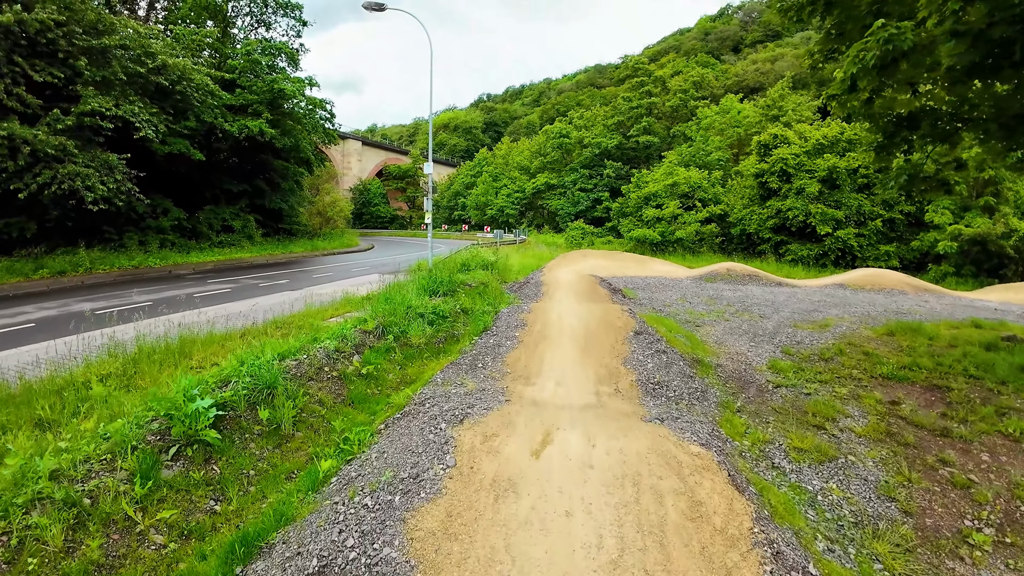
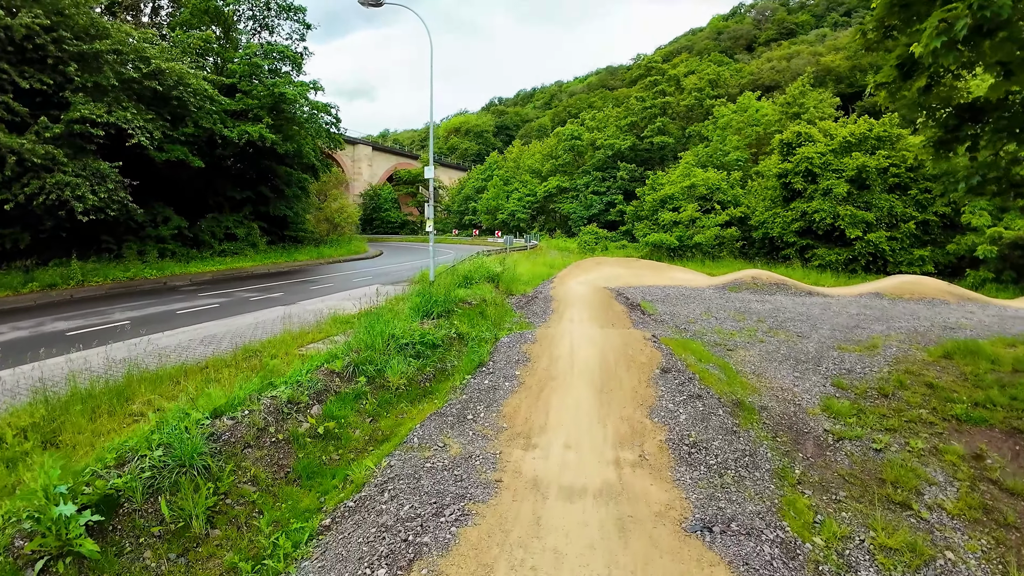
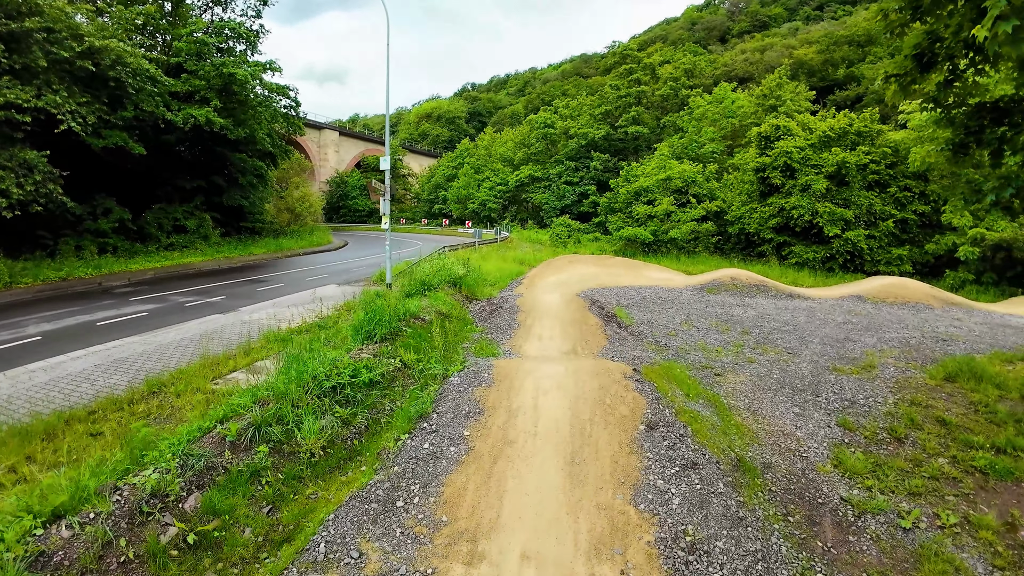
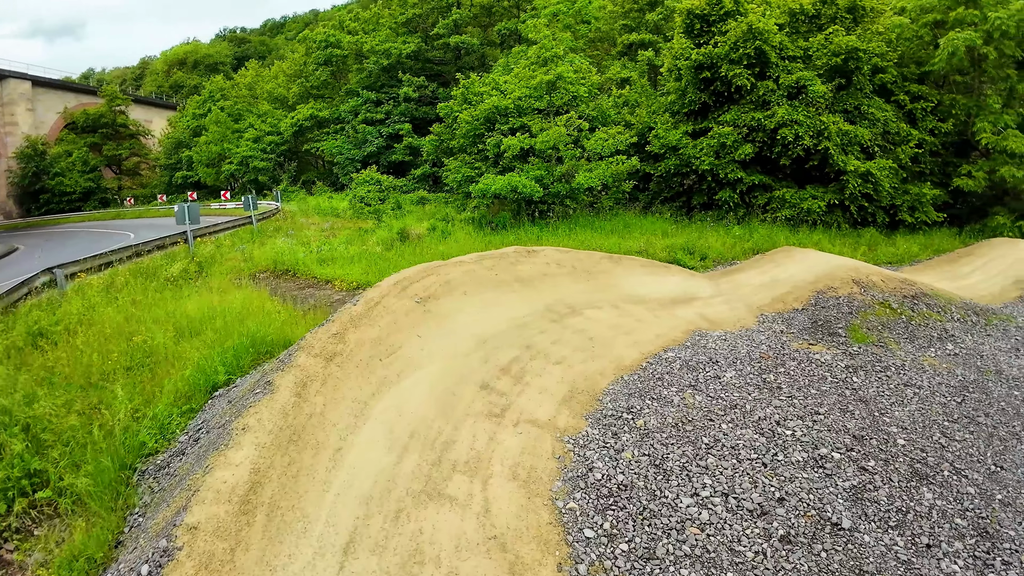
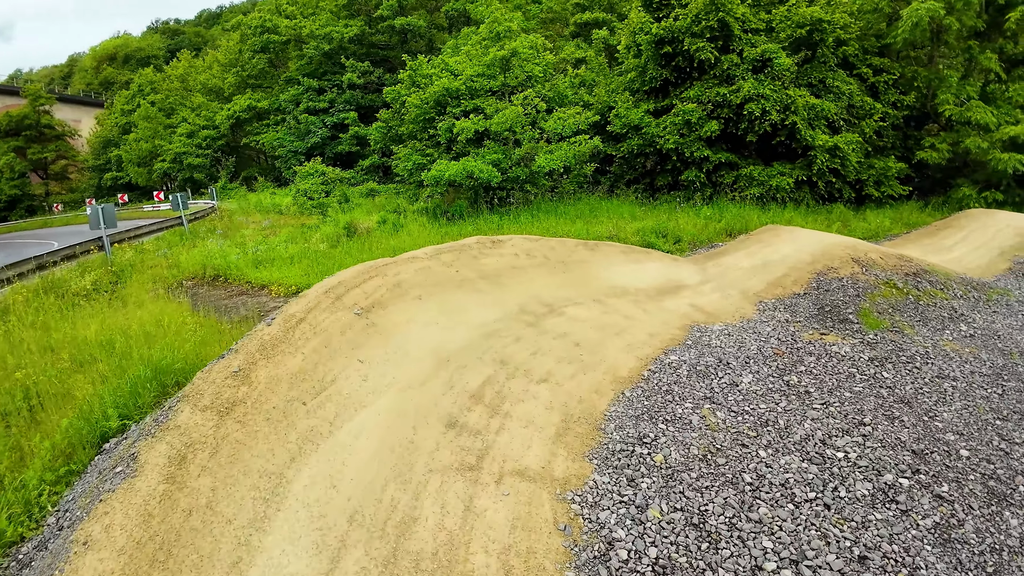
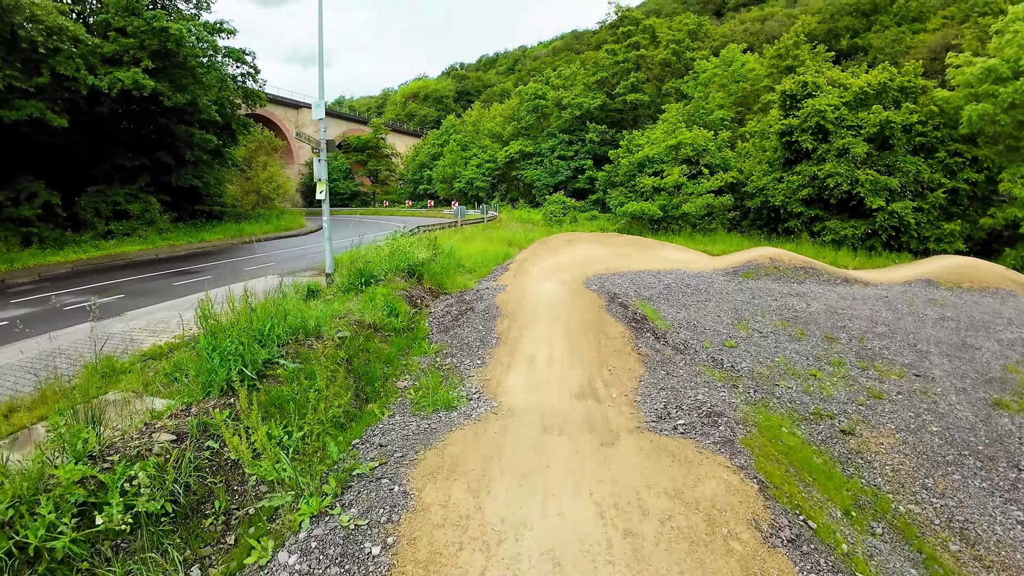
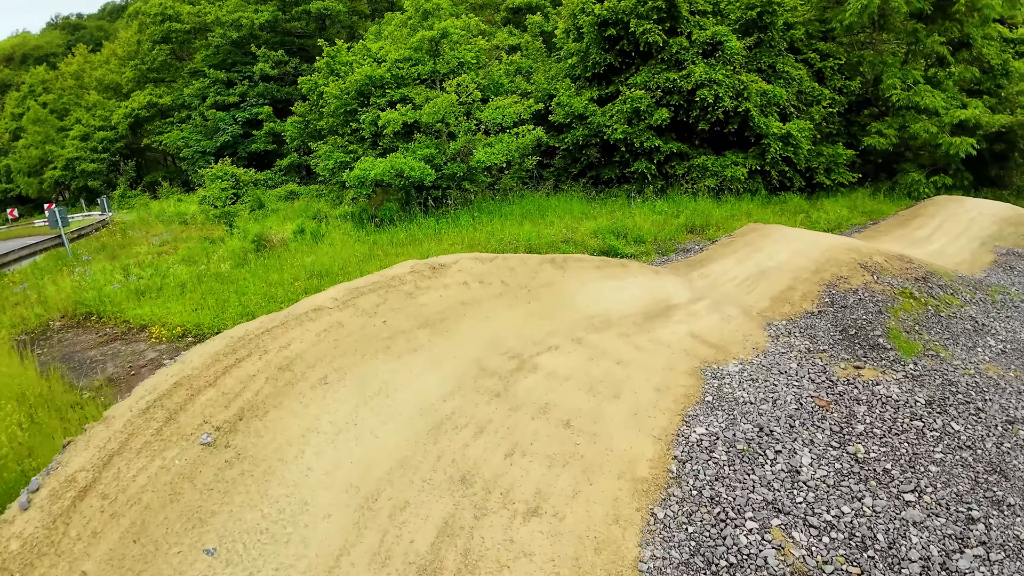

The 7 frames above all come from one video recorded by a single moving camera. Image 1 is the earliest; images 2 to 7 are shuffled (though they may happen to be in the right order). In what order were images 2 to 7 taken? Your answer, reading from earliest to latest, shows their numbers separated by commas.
2, 3, 6, 4, 5, 7
